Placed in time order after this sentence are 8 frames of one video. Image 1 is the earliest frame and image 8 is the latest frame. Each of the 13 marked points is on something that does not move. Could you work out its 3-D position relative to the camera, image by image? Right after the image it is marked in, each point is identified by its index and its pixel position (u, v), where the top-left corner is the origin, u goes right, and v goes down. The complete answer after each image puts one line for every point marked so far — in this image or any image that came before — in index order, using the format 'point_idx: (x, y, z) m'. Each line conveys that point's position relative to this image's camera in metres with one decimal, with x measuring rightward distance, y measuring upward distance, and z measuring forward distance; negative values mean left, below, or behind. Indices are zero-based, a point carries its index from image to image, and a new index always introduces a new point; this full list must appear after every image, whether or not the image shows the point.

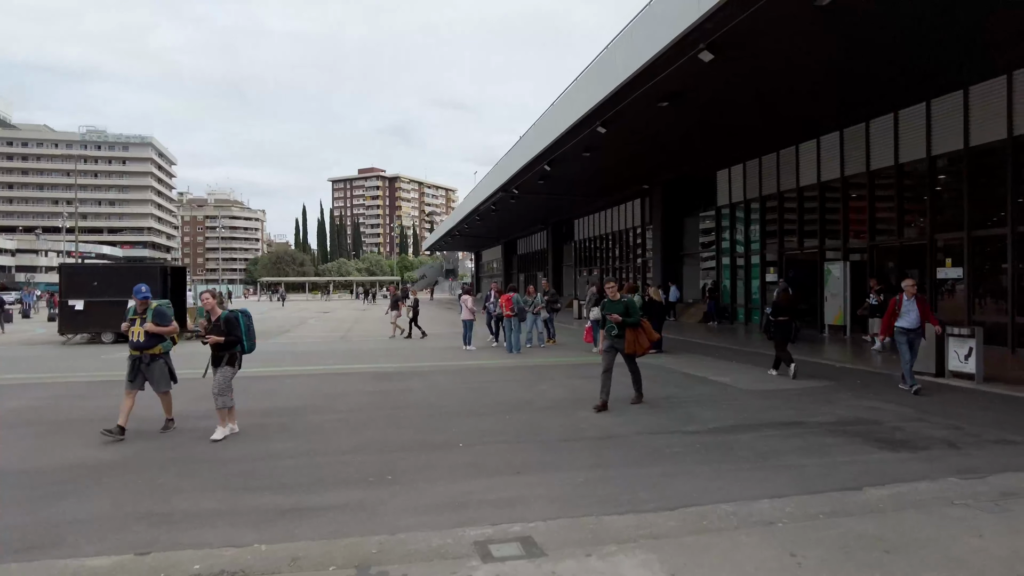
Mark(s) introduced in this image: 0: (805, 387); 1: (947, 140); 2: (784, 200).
0: (+3.9, -1.3, +8.6) m
1: (+9.2, +3.1, +13.7) m
2: (+8.1, +2.6, +19.3) m
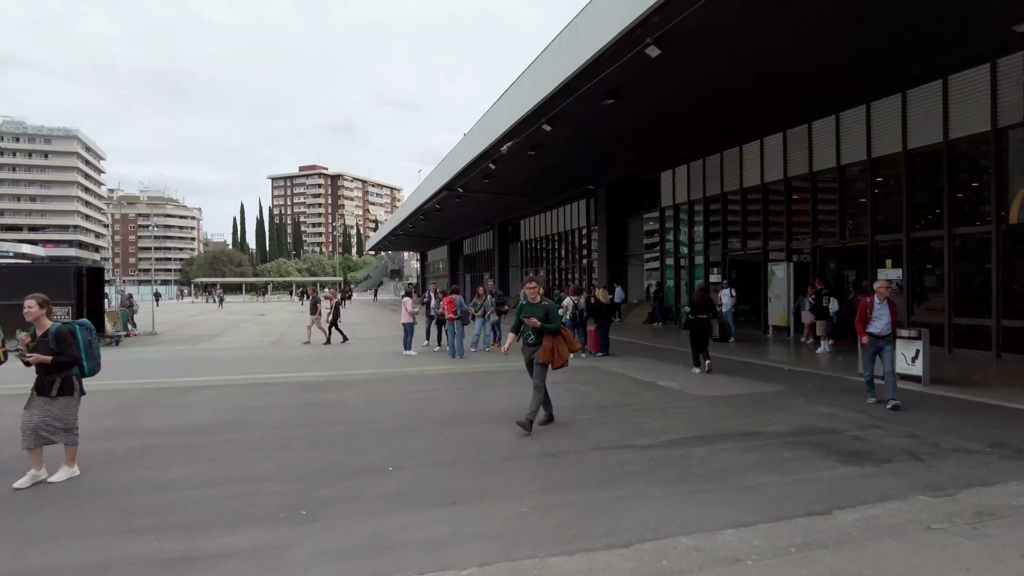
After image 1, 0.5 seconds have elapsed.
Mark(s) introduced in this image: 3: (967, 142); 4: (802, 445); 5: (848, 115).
0: (+3.2, -1.3, +8.4) m
1: (+8.0, +3.1, +13.9) m
2: (+6.4, +2.6, +19.4) m
3: (+8.6, +2.8, +12.2) m
4: (+2.5, -1.4, +5.6) m
5: (+7.7, +4.0, +14.8) m
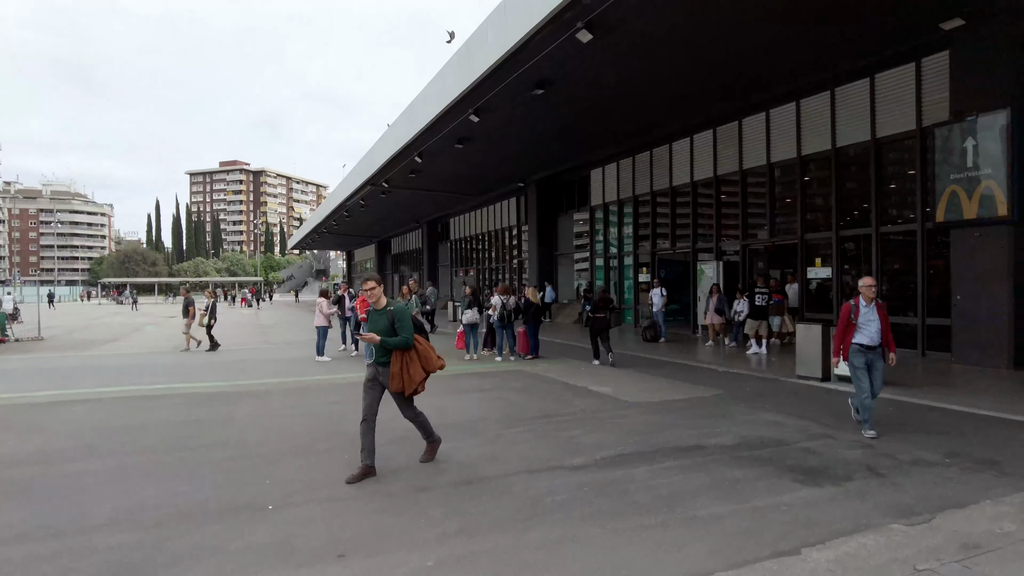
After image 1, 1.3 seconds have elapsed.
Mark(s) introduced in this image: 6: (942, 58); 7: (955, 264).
0: (+2.2, -1.3, +7.8) m
1: (+6.5, +3.1, +13.8) m
2: (+4.3, +2.6, +19.1) m
3: (+7.2, +2.8, +12.2) m
4: (+1.8, -1.3, +5.0) m
5: (+6.0, +4.0, +14.7) m
6: (+7.4, +4.0, +11.2) m
7: (+7.0, +0.4, +10.2) m
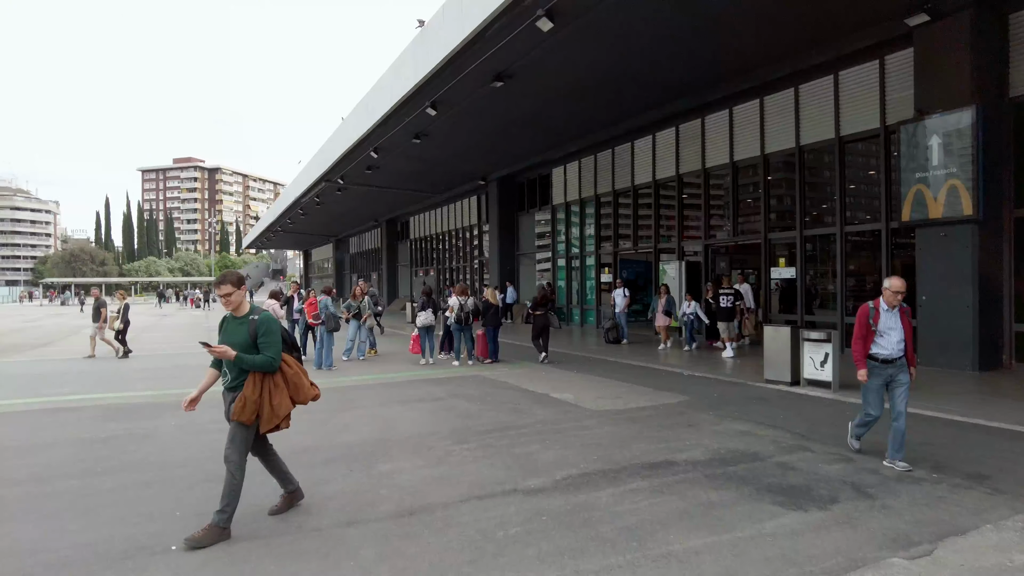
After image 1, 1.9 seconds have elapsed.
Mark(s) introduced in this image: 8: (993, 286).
0: (+1.7, -1.3, +7.4) m
1: (+5.6, +3.1, +13.6) m
2: (+3.1, +2.6, +18.8) m
3: (+6.4, +2.8, +12.1) m
4: (+1.5, -1.3, +4.5) m
5: (+5.1, +4.0, +14.5) m
6: (+6.7, +4.0, +11.0) m
7: (+6.3, +0.4, +10.0) m
8: (+7.1, 0.0, +9.5) m
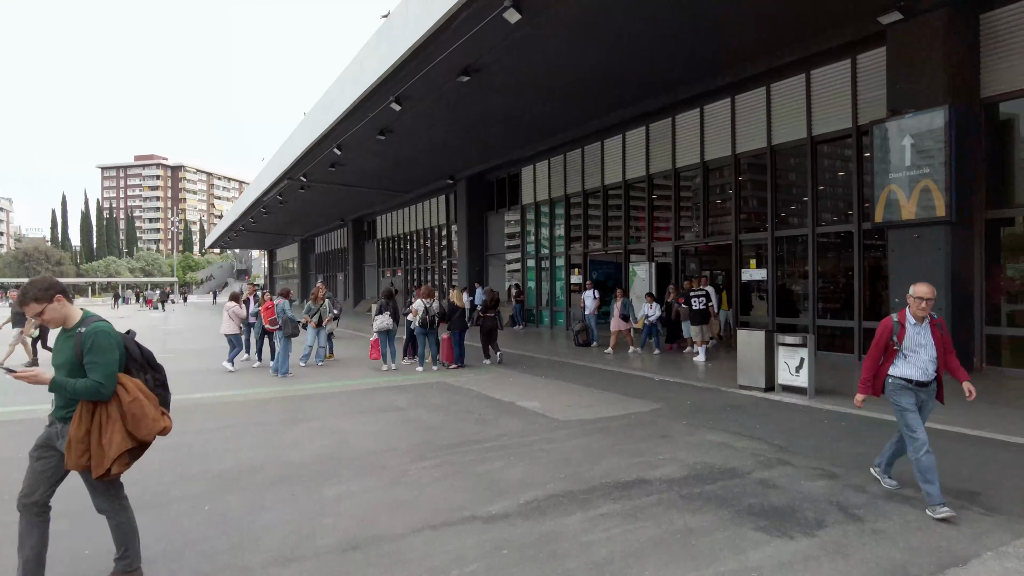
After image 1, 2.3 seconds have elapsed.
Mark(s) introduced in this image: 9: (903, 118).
0: (+1.3, -1.3, +7.0) m
1: (+4.9, +3.1, +13.4) m
2: (+2.2, +2.6, +18.5) m
3: (+5.8, +2.7, +11.9) m
4: (+1.2, -1.4, +4.1) m
5: (+4.4, +4.0, +14.3) m
6: (+6.2, +3.9, +10.9) m
7: (+5.8, +0.3, +9.8) m
8: (+6.6, 0.0, +9.4) m
9: (+5.8, +2.5, +9.6) m
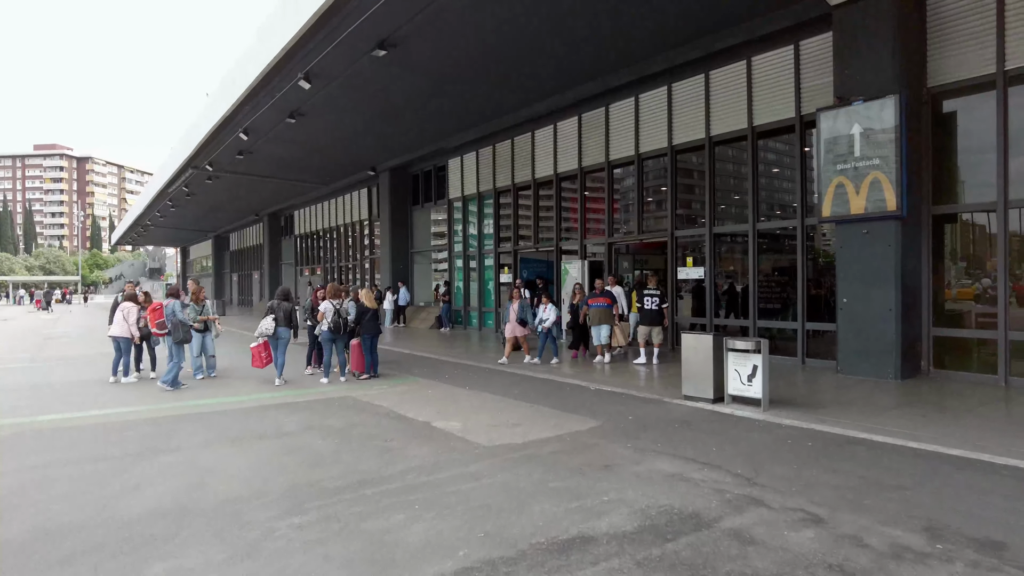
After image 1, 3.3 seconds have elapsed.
0: (+0.5, -1.3, +6.0) m
1: (+3.4, +3.1, +12.7) m
2: (+0.2, +2.6, +17.4) m
3: (+4.5, +2.7, +11.3) m
4: (+0.7, -1.3, +3.1) m
5: (+2.8, +4.0, +13.5) m
6: (+4.9, +3.9, +10.3) m
7: (+4.7, +0.3, +9.2) m
8: (+5.5, 0.0, +8.9) m
9: (+4.7, +2.5, +9.0) m
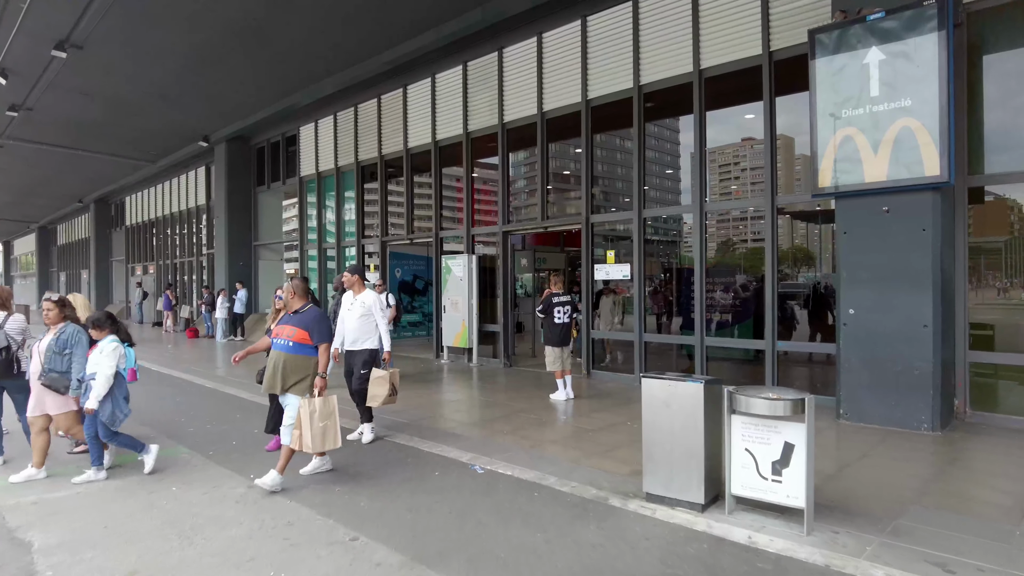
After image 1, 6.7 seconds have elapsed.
0: (-0.4, -1.4, +2.3) m
1: (+1.4, +3.1, +9.5) m
2: (-2.6, +2.5, +13.6) m
3: (+2.7, +2.7, +8.3) m
4: (+0.4, -1.4, -0.5) m
5: (+0.7, +3.9, +10.2) m
6: (+3.3, +3.9, +7.4) m
7: (+3.2, +0.3, +6.3) m
8: (+4.1, 0.0, +6.1) m
9: (+3.3, +2.5, +6.1) m
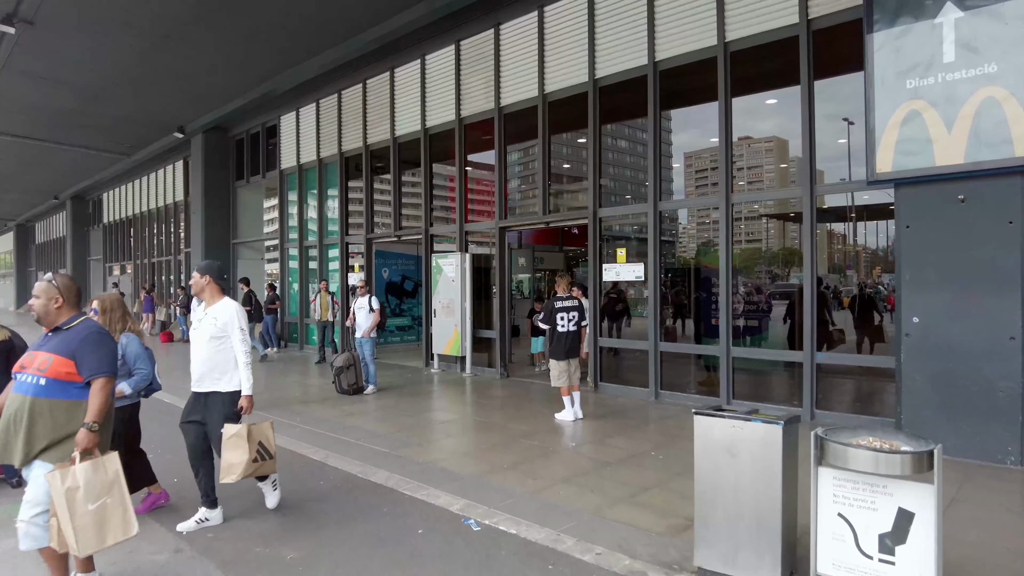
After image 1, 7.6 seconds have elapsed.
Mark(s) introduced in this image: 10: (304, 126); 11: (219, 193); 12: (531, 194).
0: (-0.3, -1.4, +1.3) m
1: (+1.4, +3.0, +8.5) m
2: (-2.6, +2.5, +12.6) m
3: (+2.7, +2.7, +7.3) m
4: (+0.4, -1.4, -1.5) m
5: (+0.6, +3.9, +9.2) m
6: (+3.3, +3.9, +6.4) m
7: (+3.2, +0.3, +5.3) m
8: (+4.1, -0.1, +5.1) m
9: (+3.3, +2.4, +5.1) m
10: (-4.5, +3.5, +14.2) m
11: (-7.4, +2.4, +16.6) m
12: (+0.3, +1.4, +9.6) m
